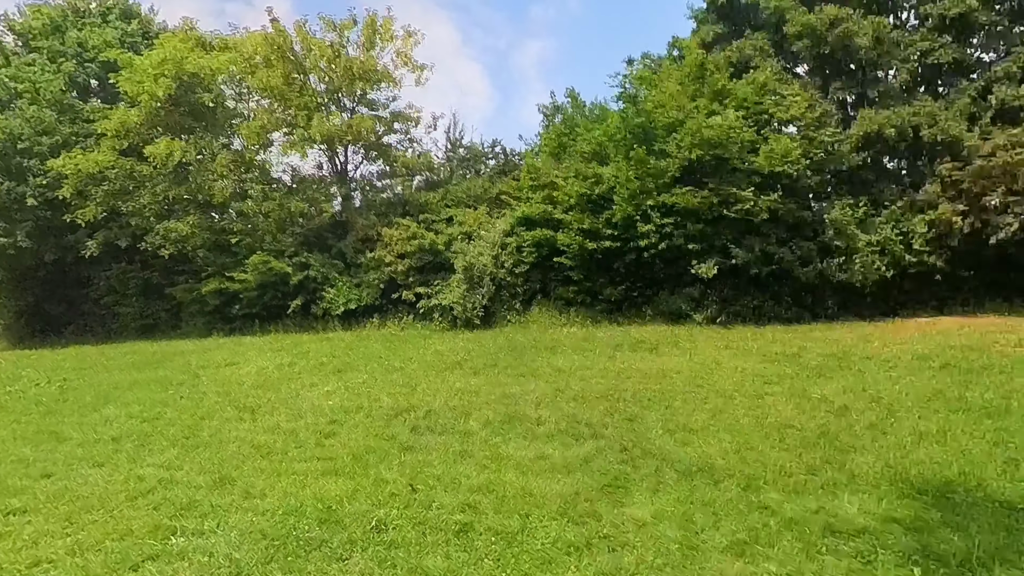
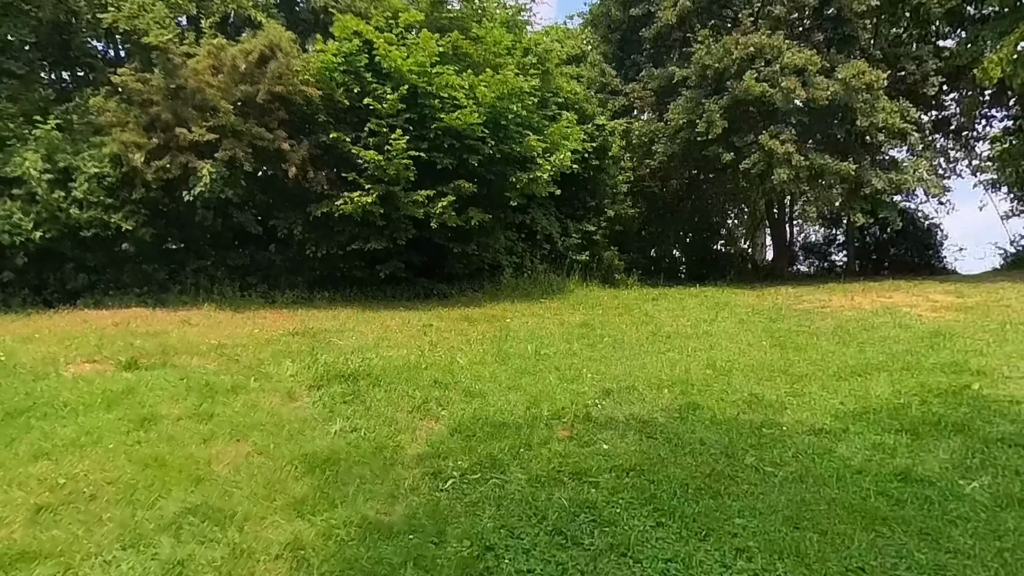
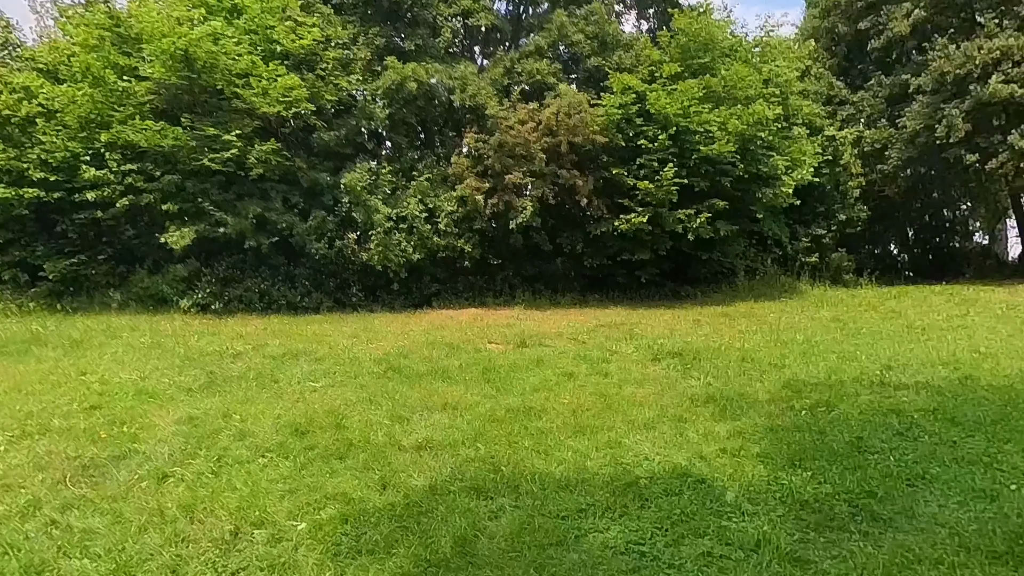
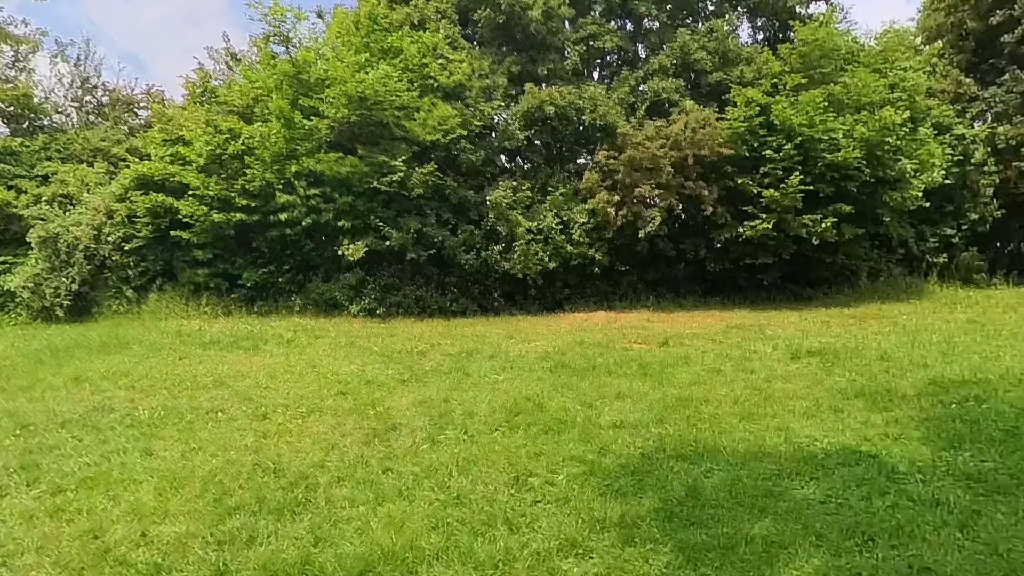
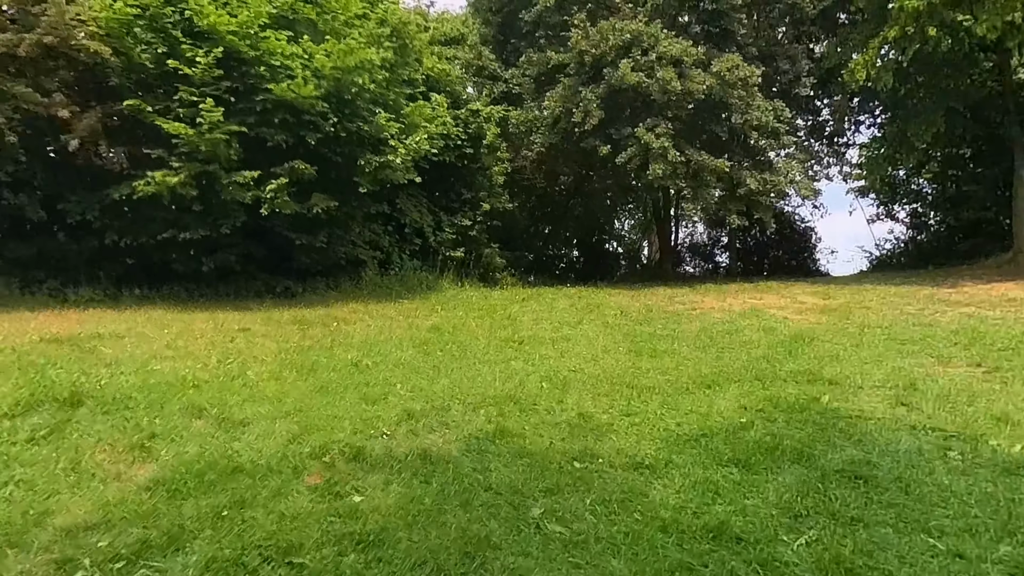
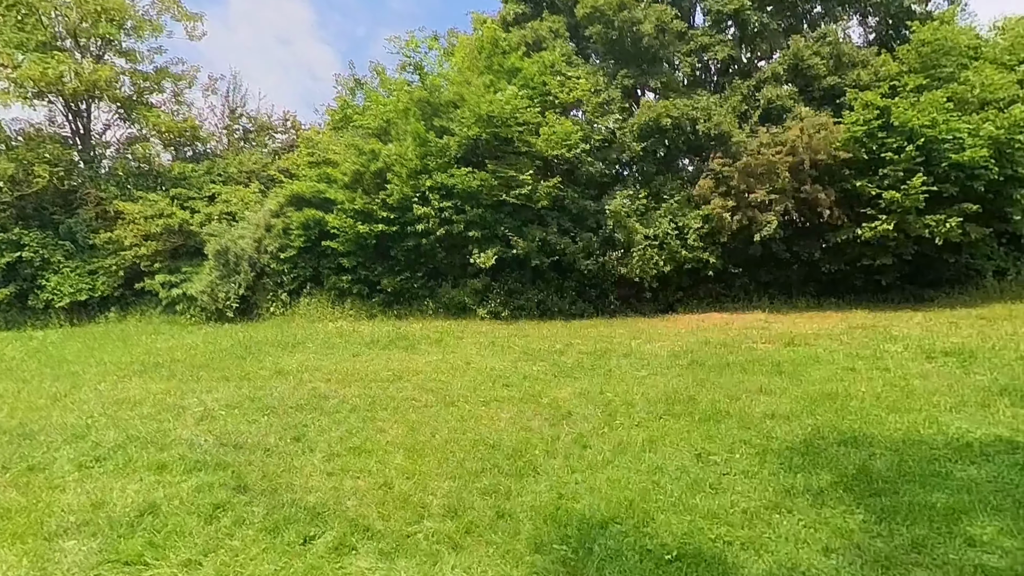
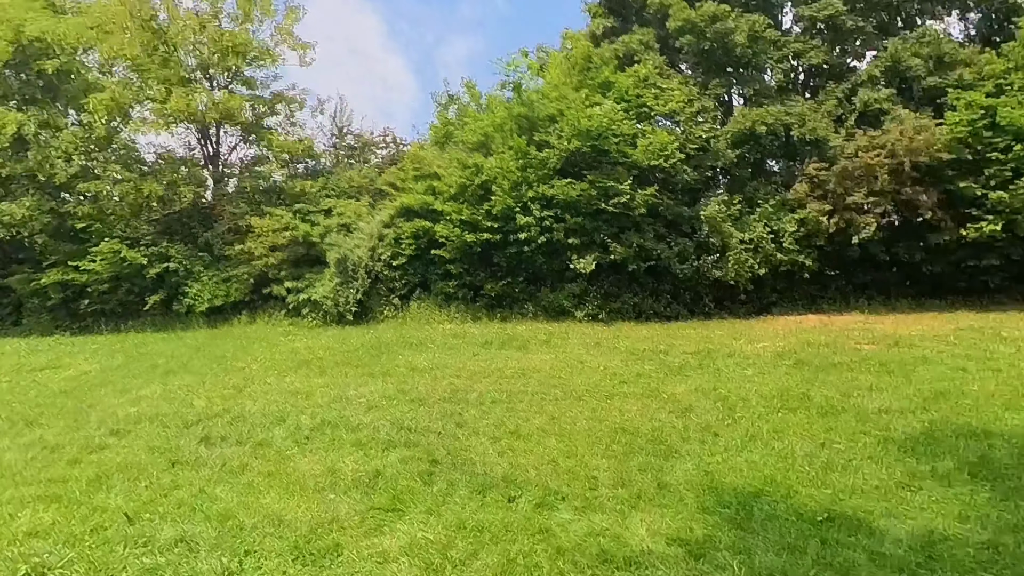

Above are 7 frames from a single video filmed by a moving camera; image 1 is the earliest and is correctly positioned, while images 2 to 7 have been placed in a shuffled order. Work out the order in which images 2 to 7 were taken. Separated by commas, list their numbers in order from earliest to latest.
7, 6, 4, 3, 2, 5
